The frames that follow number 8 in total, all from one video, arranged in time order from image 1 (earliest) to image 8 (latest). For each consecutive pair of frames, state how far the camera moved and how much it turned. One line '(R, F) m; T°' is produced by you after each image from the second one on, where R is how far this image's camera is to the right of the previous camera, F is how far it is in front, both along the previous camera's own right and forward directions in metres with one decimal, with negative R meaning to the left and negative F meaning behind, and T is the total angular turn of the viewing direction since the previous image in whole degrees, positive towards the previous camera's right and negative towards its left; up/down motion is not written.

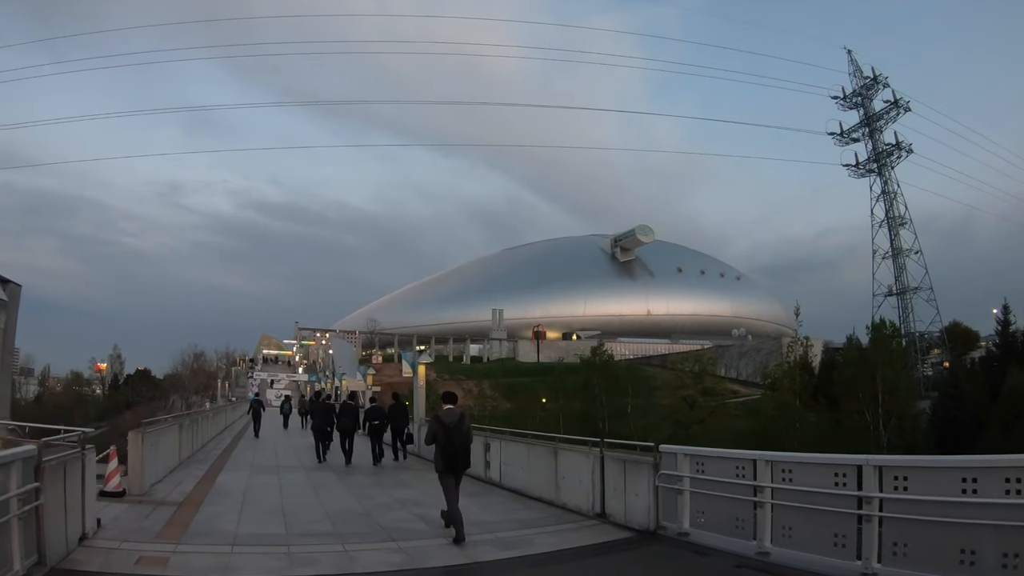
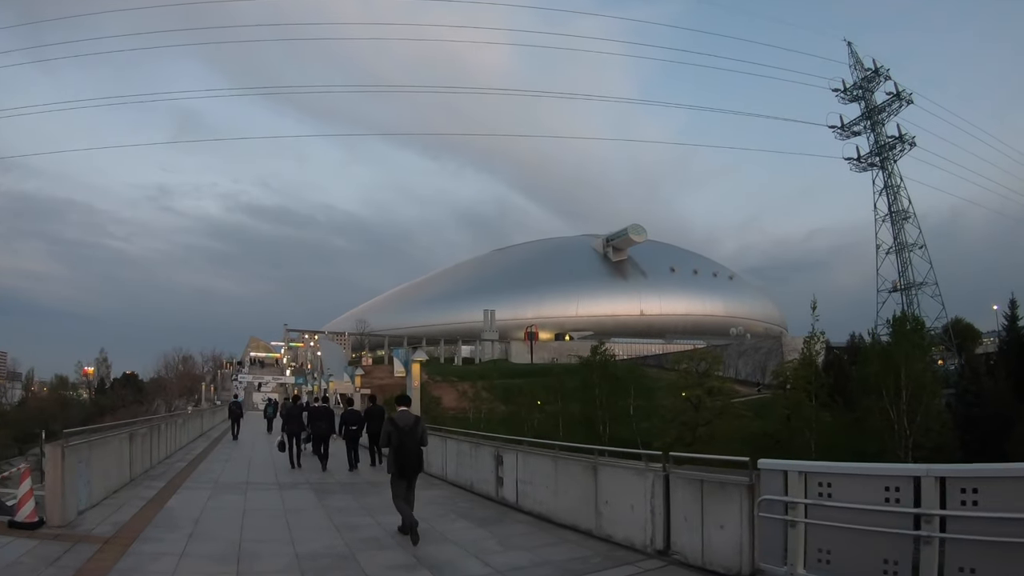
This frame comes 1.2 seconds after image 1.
(-0.4, +2.1) m; +1°
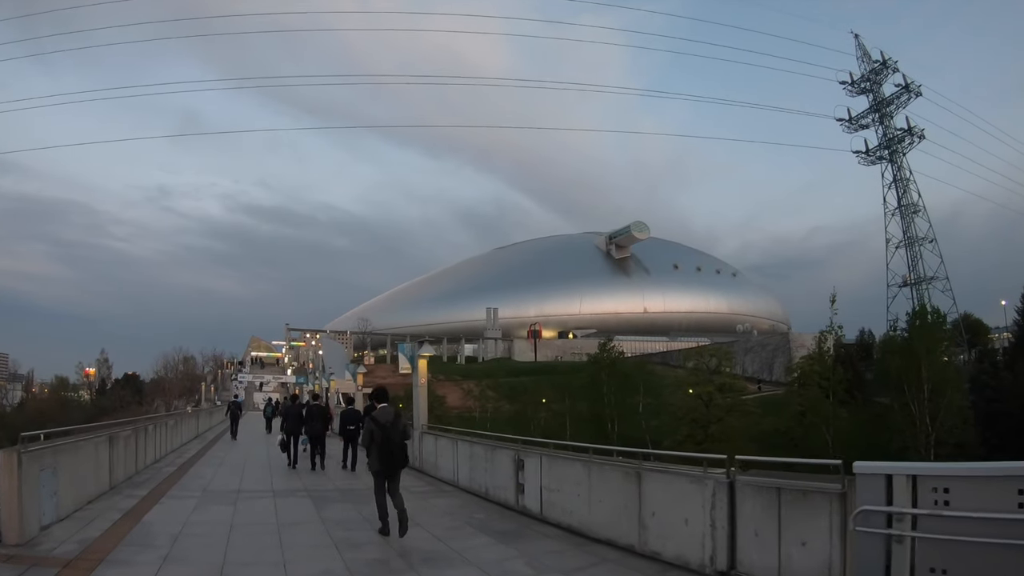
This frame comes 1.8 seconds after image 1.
(-0.2, +1.0) m; 0°
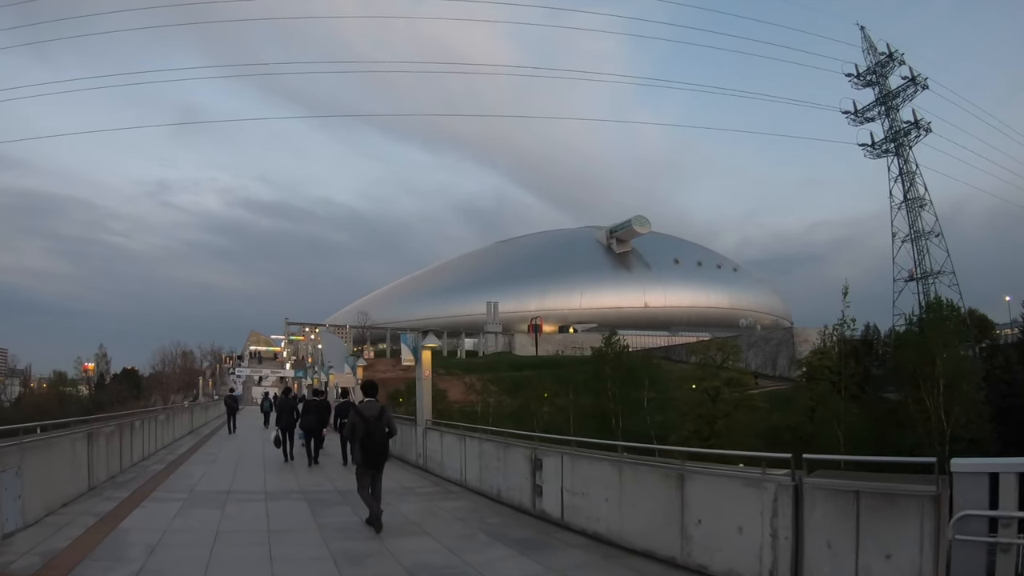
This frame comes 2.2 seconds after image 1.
(-0.2, +0.8) m; 0°
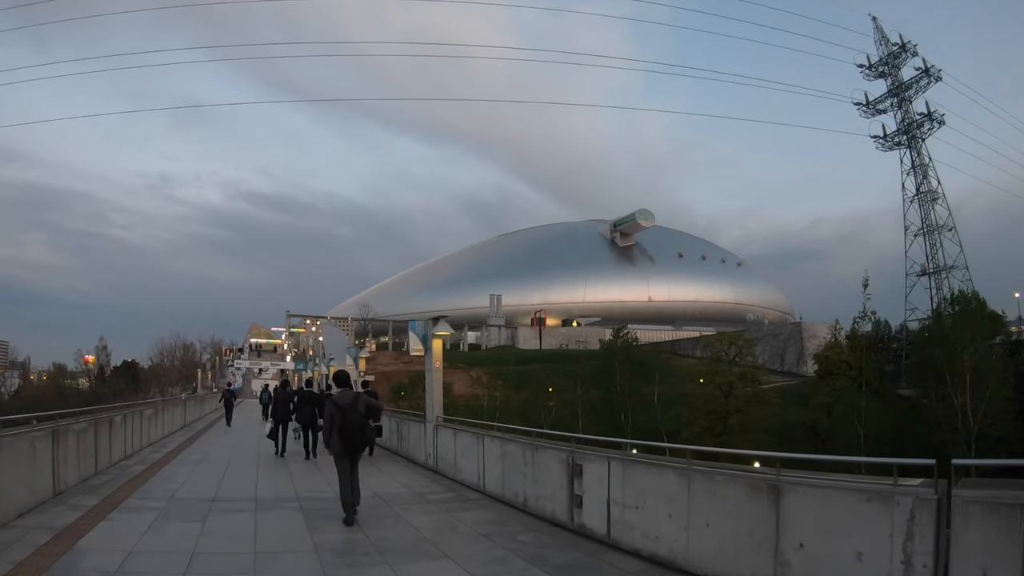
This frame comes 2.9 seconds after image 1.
(-0.3, +1.2) m; 0°
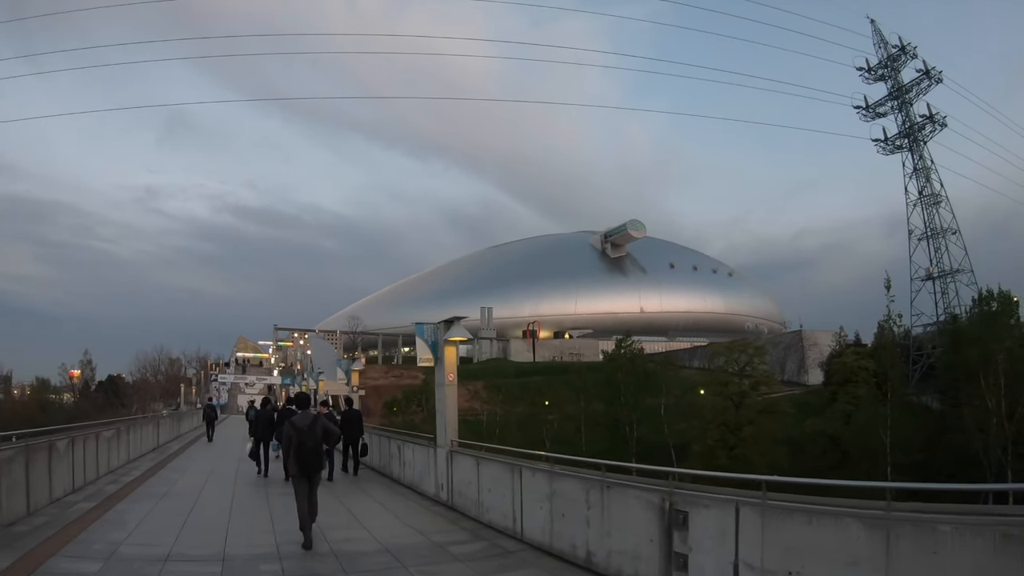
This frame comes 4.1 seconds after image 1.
(-0.5, +1.9) m; +1°
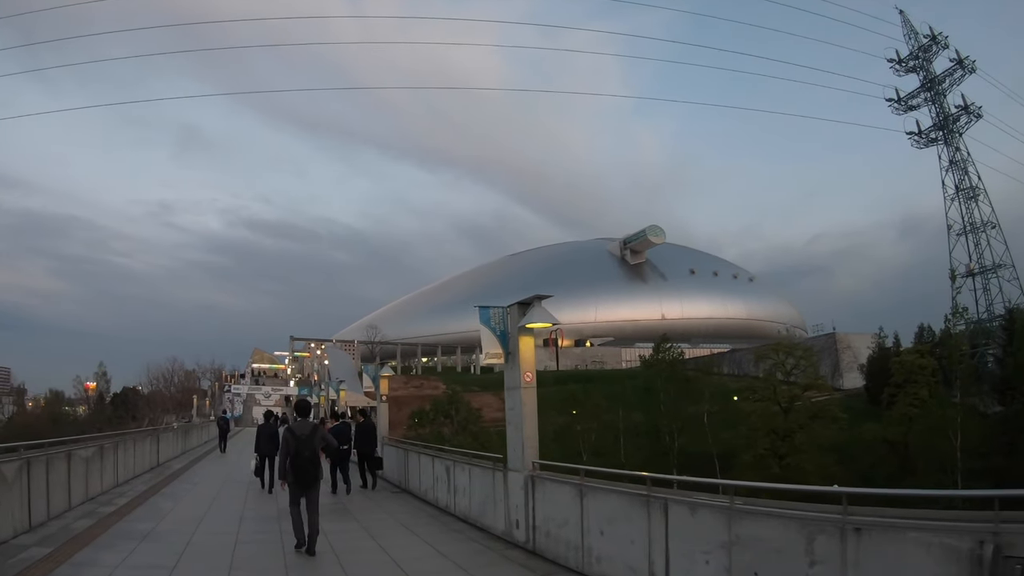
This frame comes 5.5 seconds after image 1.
(-0.8, +2.4) m; -1°
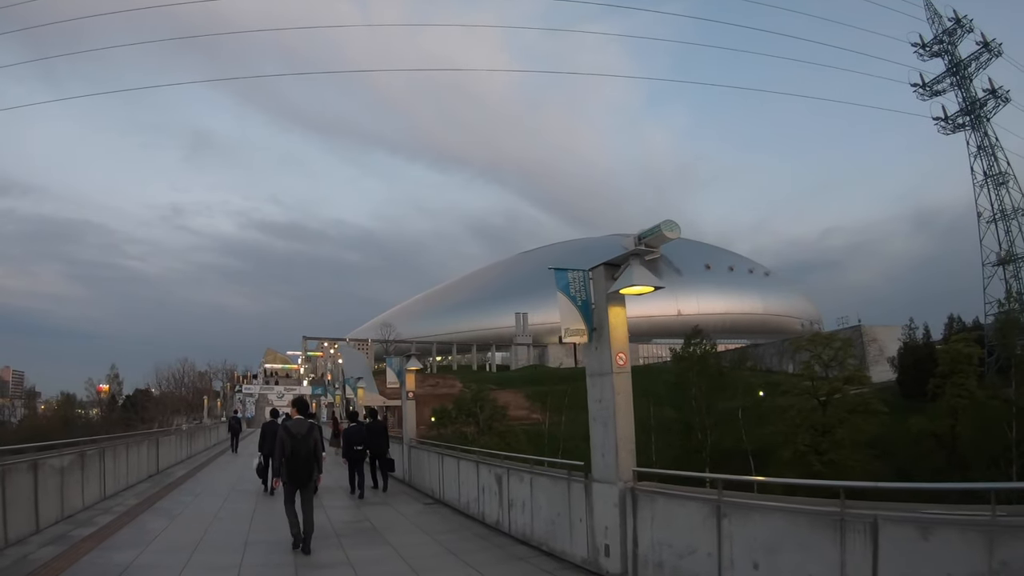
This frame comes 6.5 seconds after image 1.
(-0.5, +1.7) m; -1°
